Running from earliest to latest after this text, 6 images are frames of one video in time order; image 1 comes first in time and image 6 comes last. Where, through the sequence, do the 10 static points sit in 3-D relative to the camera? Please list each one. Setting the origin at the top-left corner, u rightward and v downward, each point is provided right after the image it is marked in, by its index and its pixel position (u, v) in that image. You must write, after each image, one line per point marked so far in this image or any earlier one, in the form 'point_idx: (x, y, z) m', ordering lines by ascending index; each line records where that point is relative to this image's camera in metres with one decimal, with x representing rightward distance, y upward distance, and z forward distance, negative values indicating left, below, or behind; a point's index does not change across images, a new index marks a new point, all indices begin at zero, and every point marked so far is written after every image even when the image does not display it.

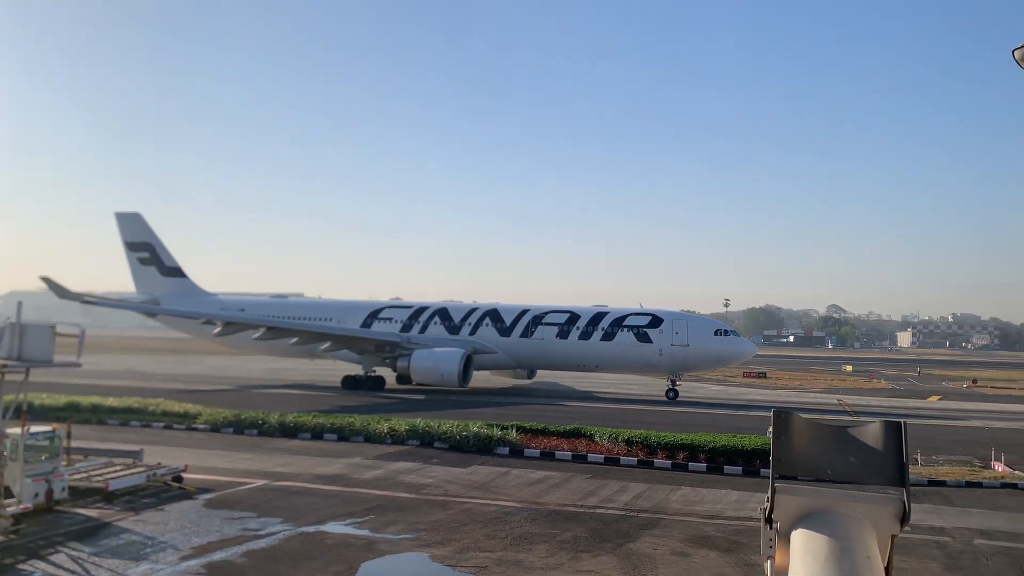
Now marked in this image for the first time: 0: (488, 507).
0: (-0.5, -3.3, +9.7) m
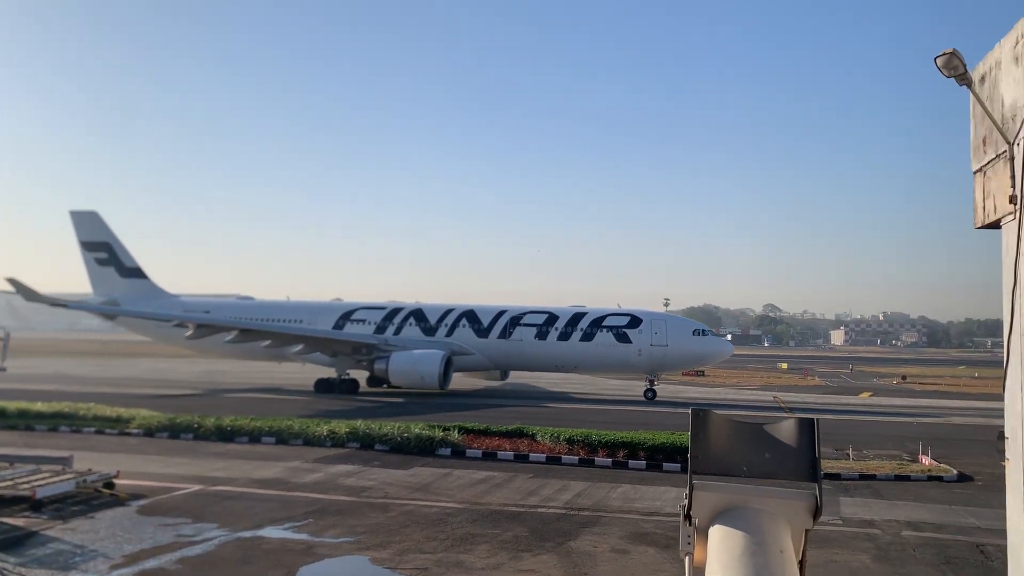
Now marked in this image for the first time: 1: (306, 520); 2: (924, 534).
0: (-1.3, -3.3, +9.6) m
1: (-2.9, -3.2, +9.0) m
2: (+6.0, -3.7, +9.7) m
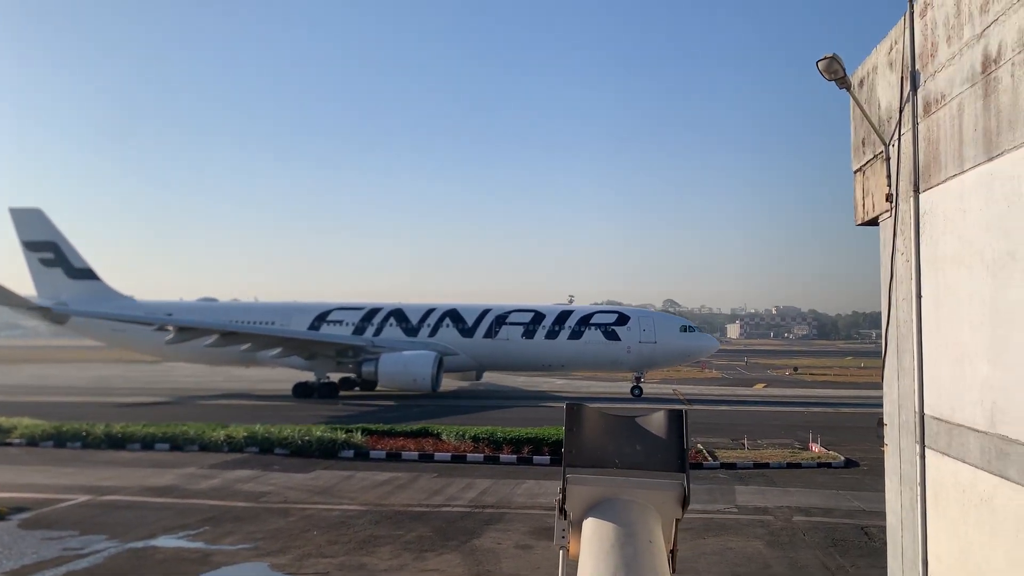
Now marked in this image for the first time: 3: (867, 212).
0: (-2.7, -3.3, +9.5) m
1: (-4.1, -3.2, +8.7) m
2: (+4.6, -3.6, +10.0) m
3: (+5.3, +1.2, +9.9) m
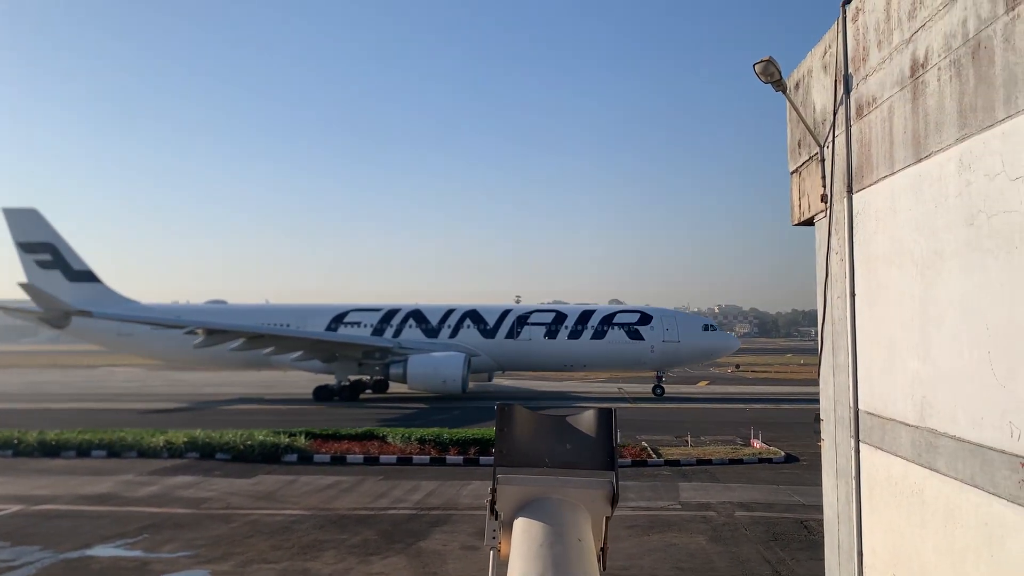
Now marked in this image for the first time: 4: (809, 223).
0: (-3.4, -3.3, +9.3) m
1: (-4.8, -3.3, +8.5) m
2: (+3.9, -3.6, +10.2) m
3: (+4.5, +1.2, +10.1) m
4: (+4.7, +1.0, +10.2) m
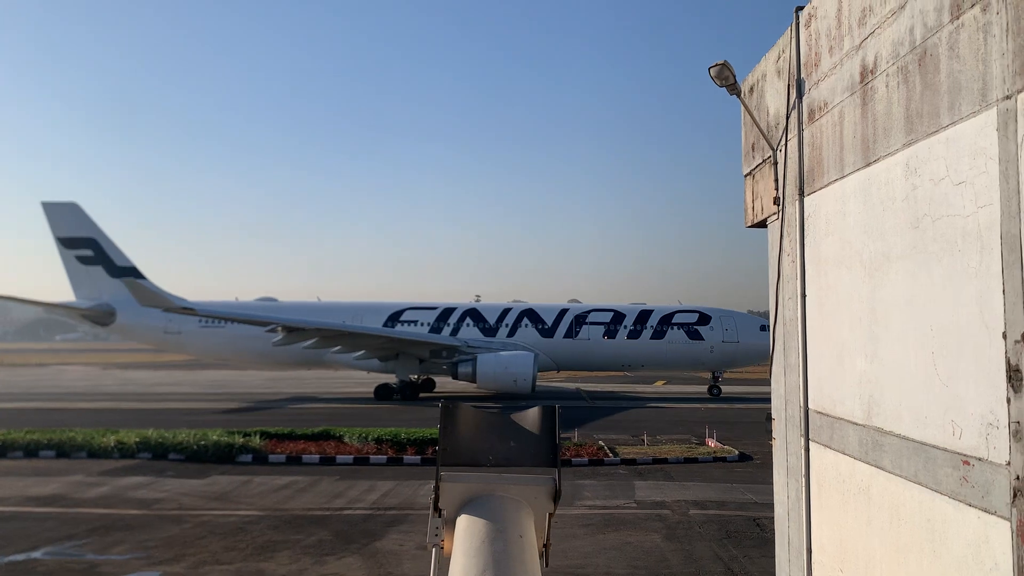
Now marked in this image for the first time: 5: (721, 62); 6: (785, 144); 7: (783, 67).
0: (-4.0, -3.3, +9.3) m
1: (-5.4, -3.3, +8.4) m
2: (+3.3, -3.6, +10.3) m
3: (+4.0, +1.2, +10.2) m
4: (+4.1, +1.0, +10.3) m
5: (+2.6, +2.8, +8.1) m
6: (+3.9, +2.0, +9.1) m
7: (+3.9, +3.2, +9.3) m
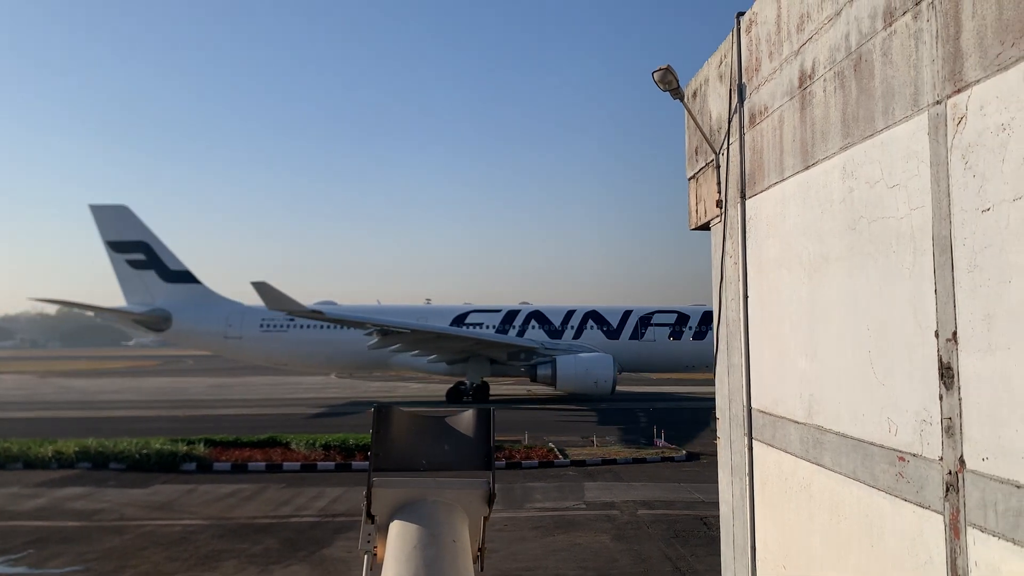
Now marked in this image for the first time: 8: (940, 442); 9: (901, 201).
0: (-4.6, -3.4, +9.1) m
1: (-6.1, -3.3, +8.2) m
2: (+2.6, -3.6, +10.4) m
3: (+3.2, +1.1, +10.4) m
4: (+3.3, +1.0, +10.5) m
5: (+1.9, +2.8, +8.2) m
6: (+3.1, +2.0, +9.2) m
7: (+3.2, +3.2, +9.4) m
8: (+3.6, -1.3, +5.4) m
9: (+3.6, +0.8, +6.0) m
